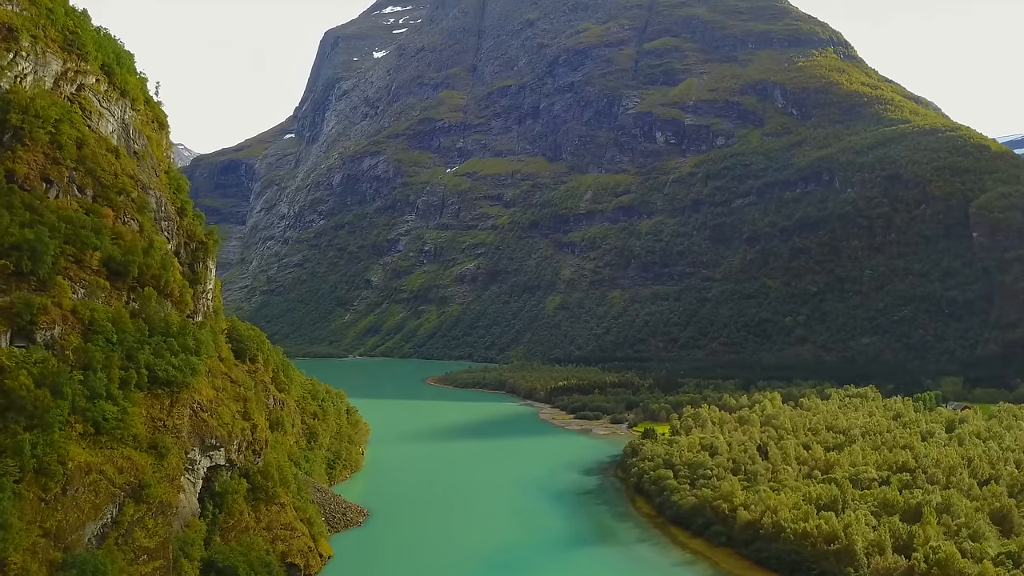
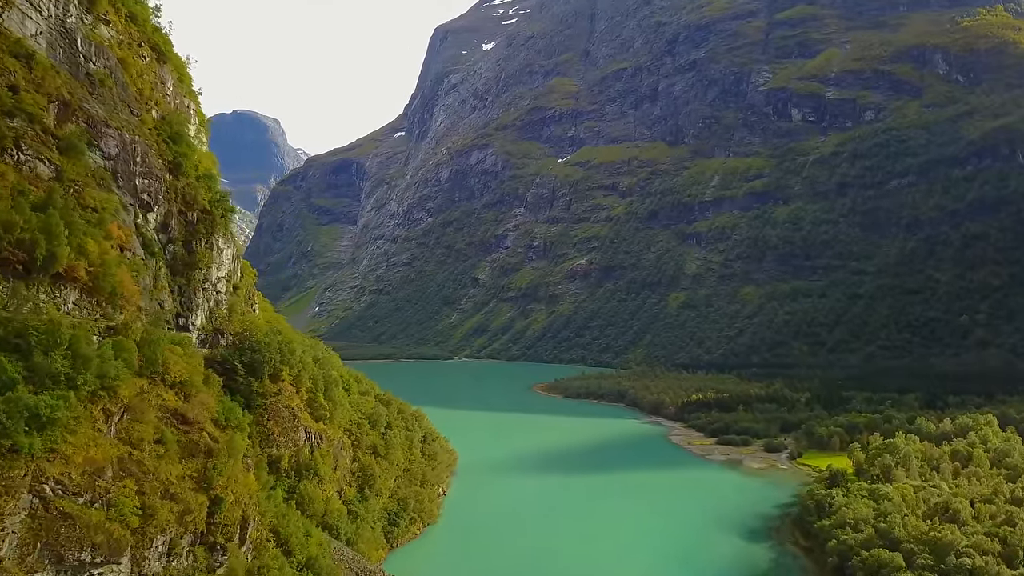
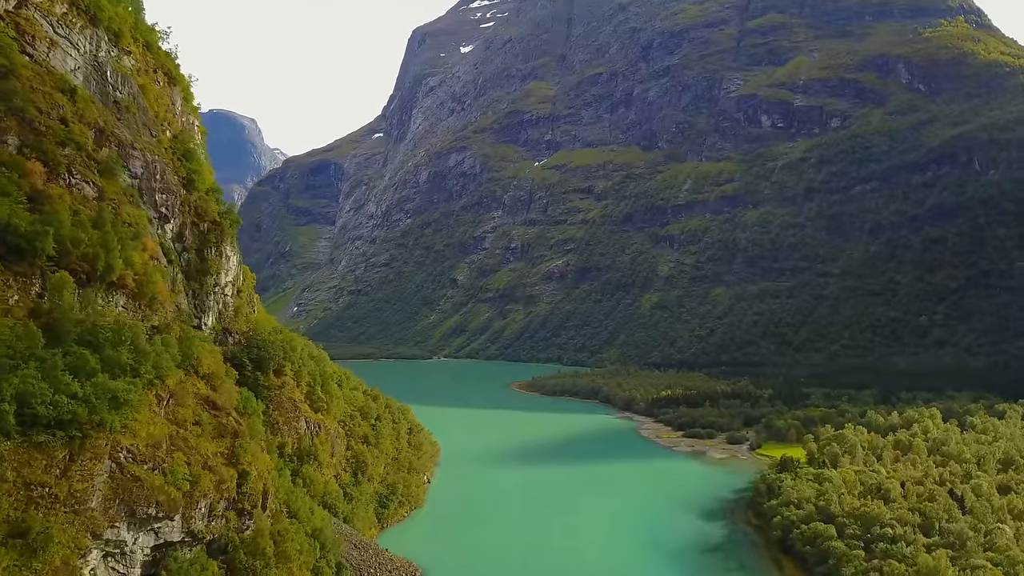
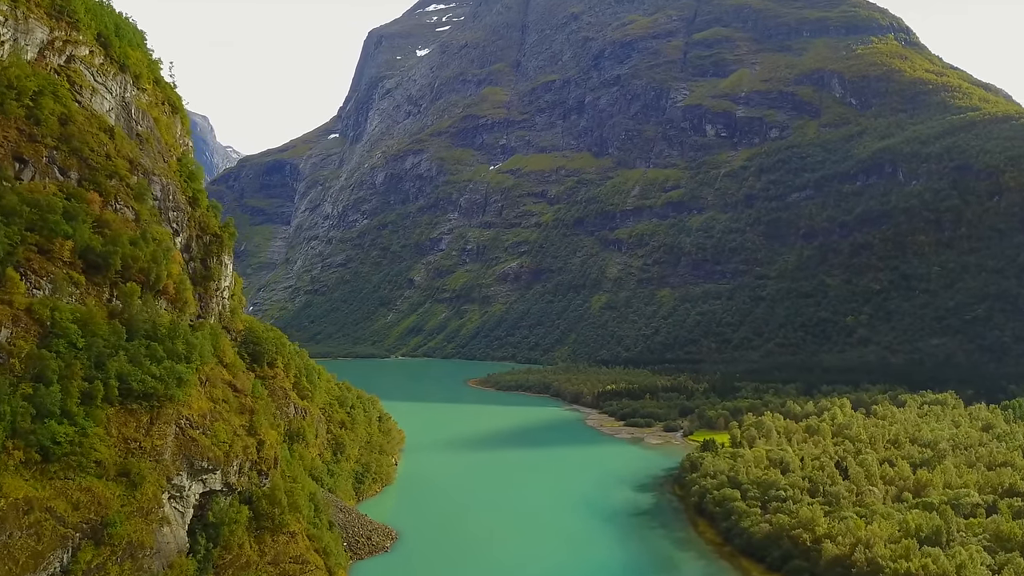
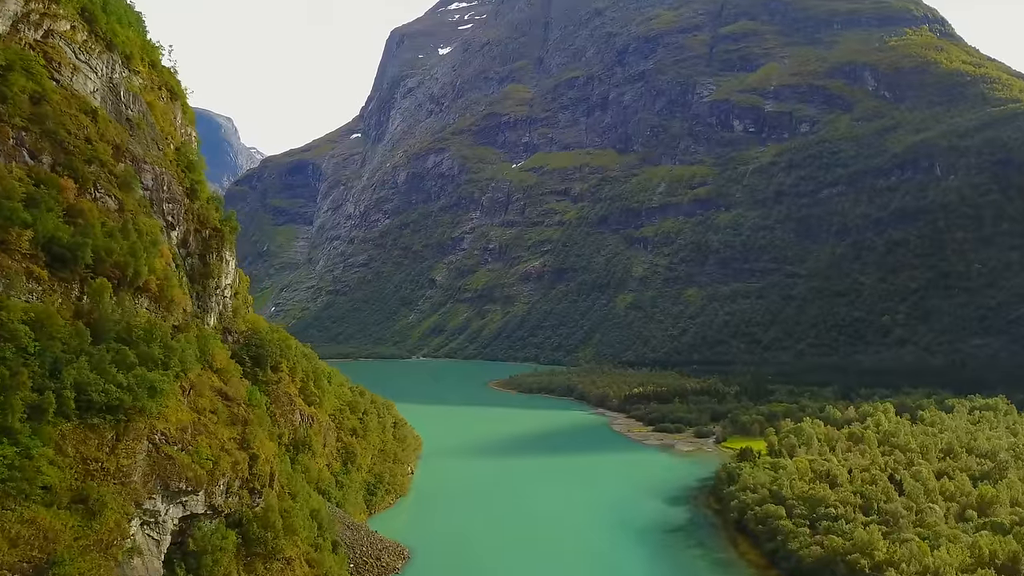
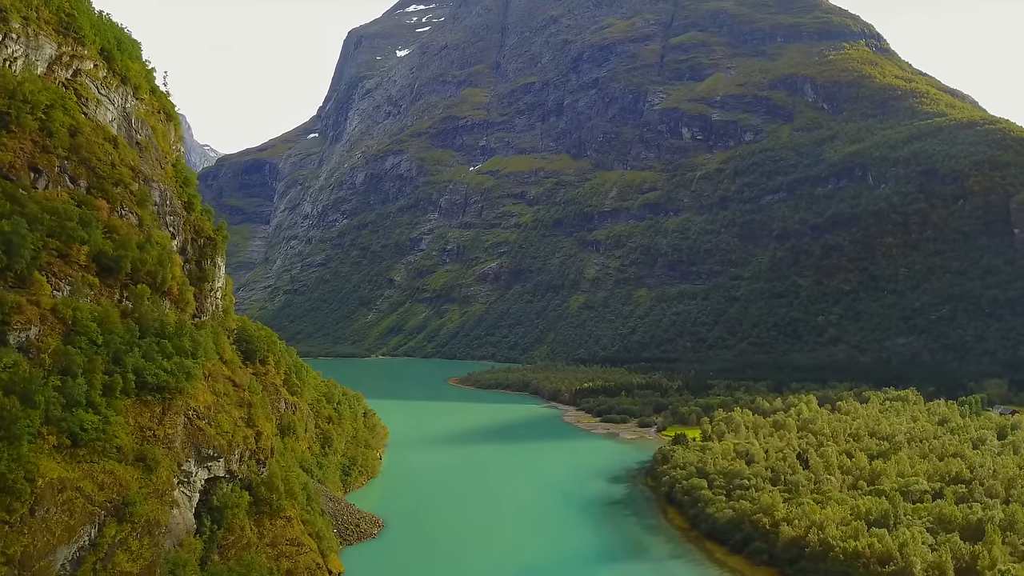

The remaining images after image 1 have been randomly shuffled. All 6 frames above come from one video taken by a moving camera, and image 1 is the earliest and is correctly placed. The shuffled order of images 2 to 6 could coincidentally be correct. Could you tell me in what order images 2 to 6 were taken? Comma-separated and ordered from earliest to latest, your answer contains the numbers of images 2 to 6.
6, 4, 5, 3, 2
